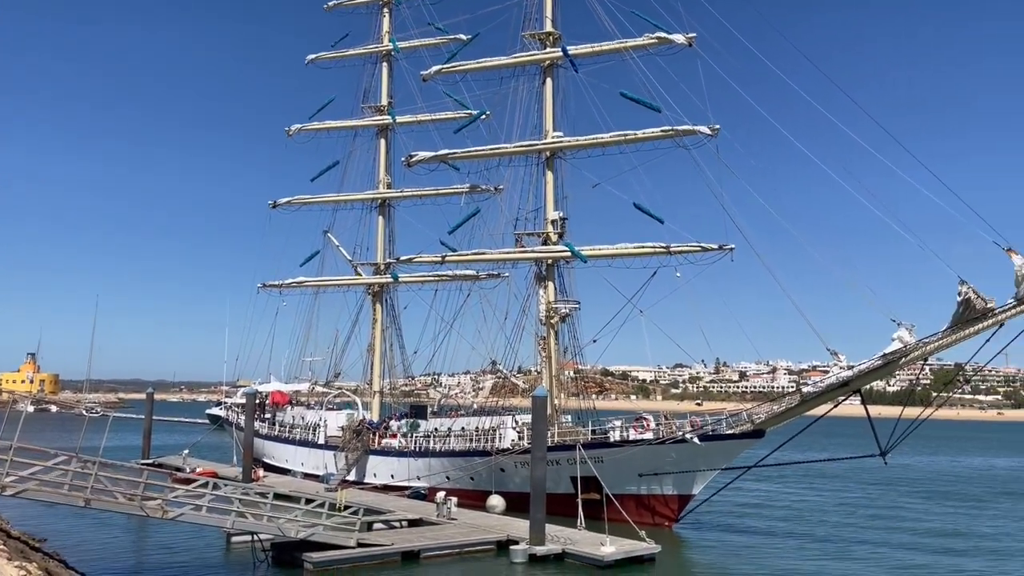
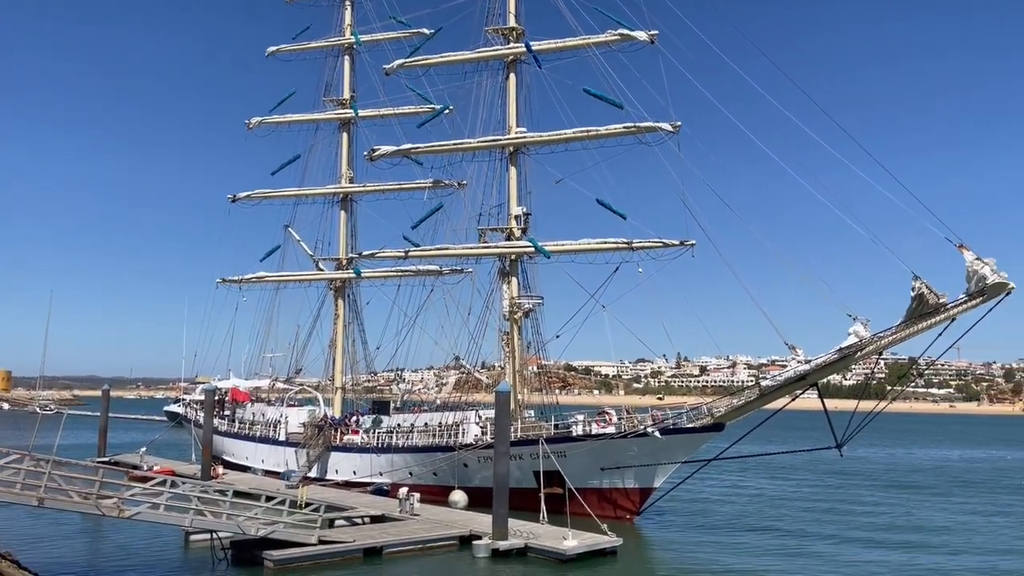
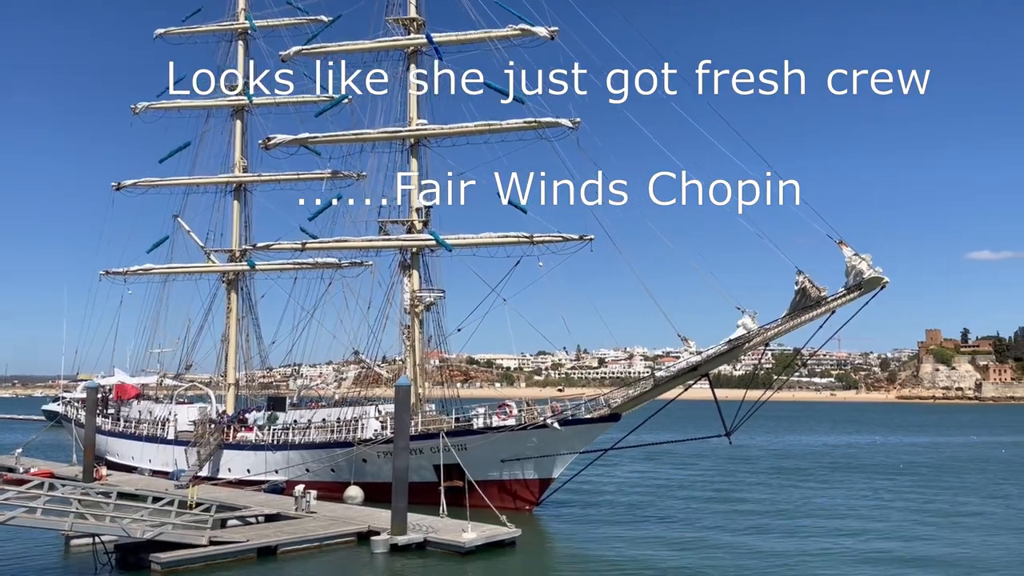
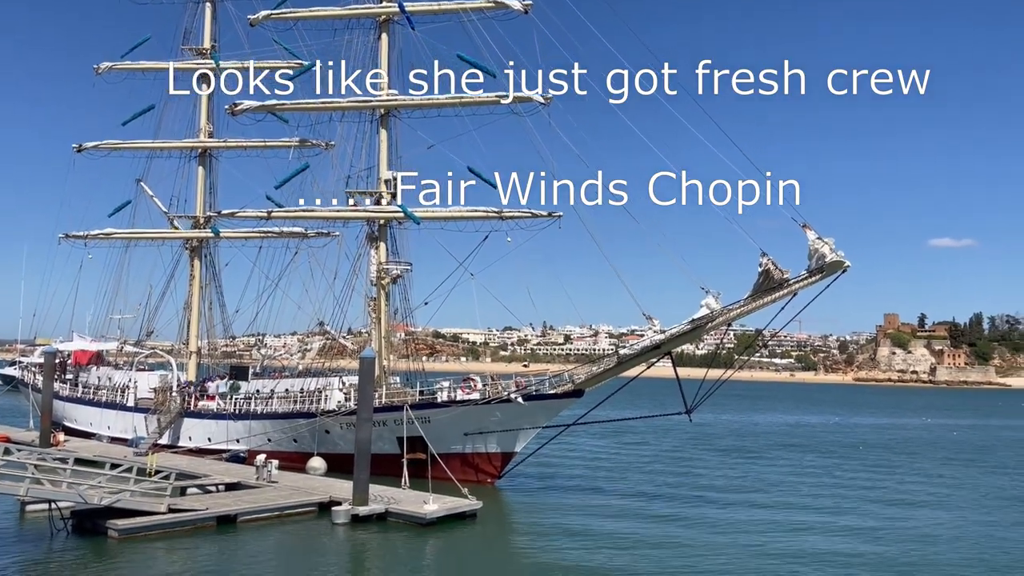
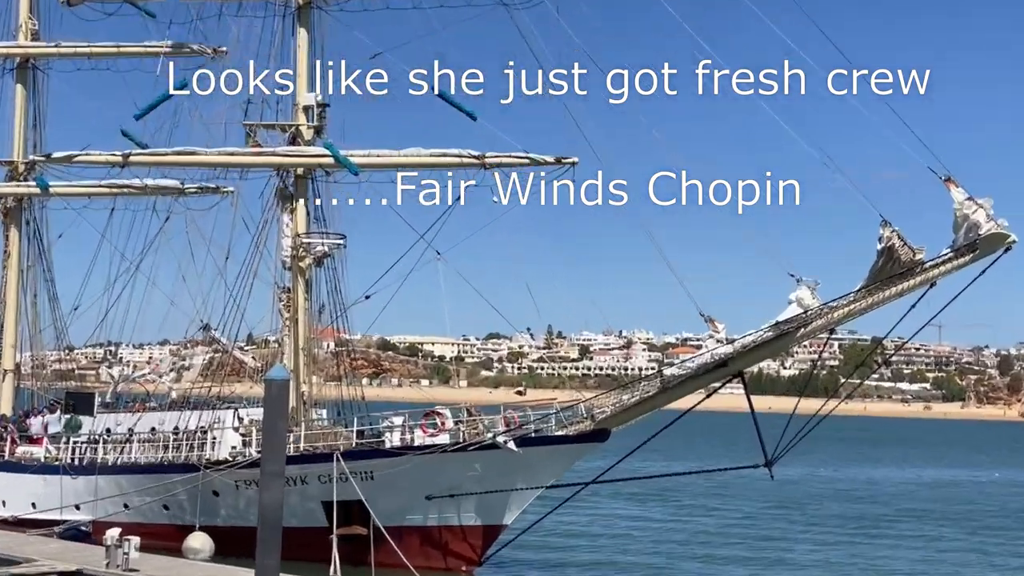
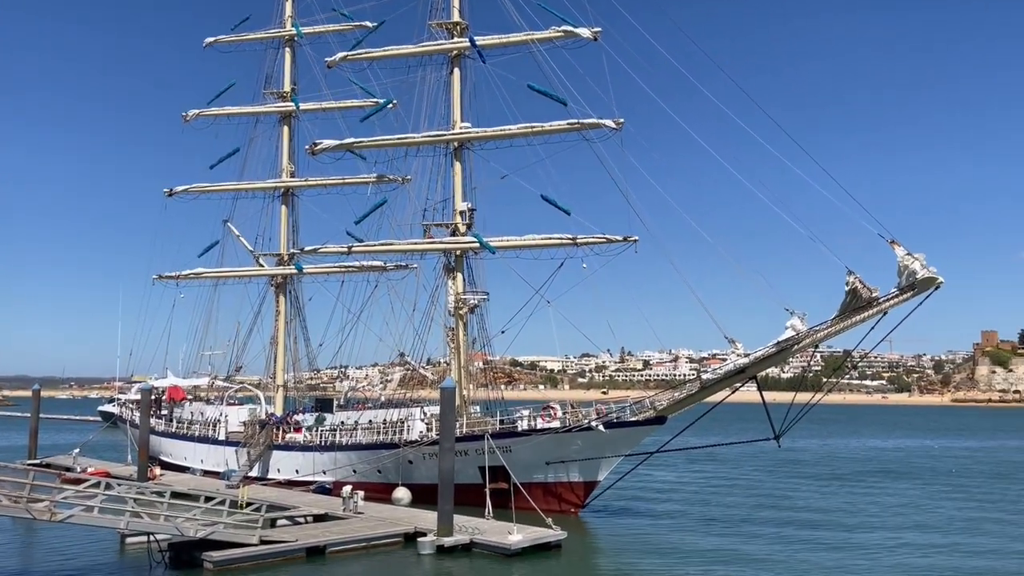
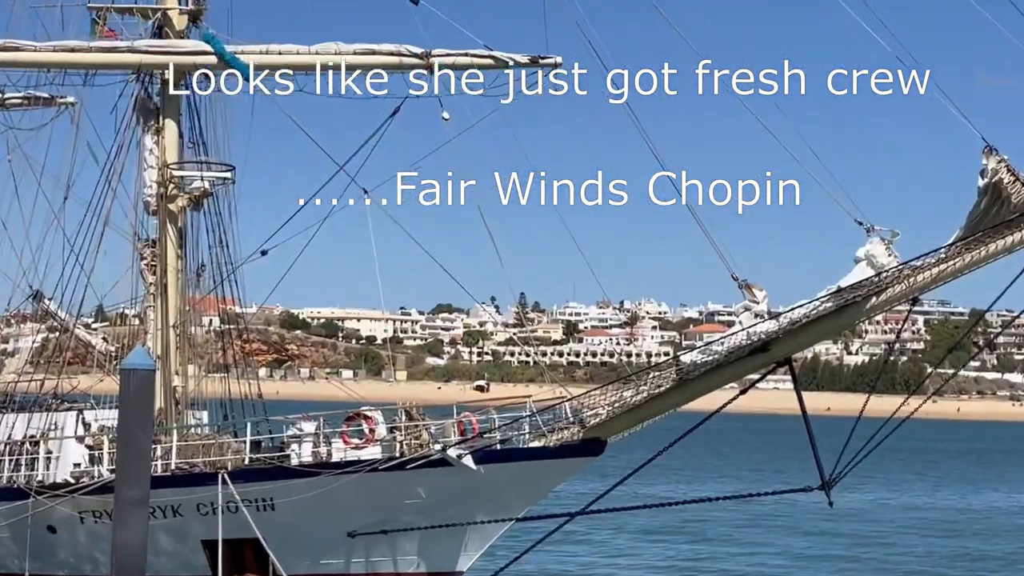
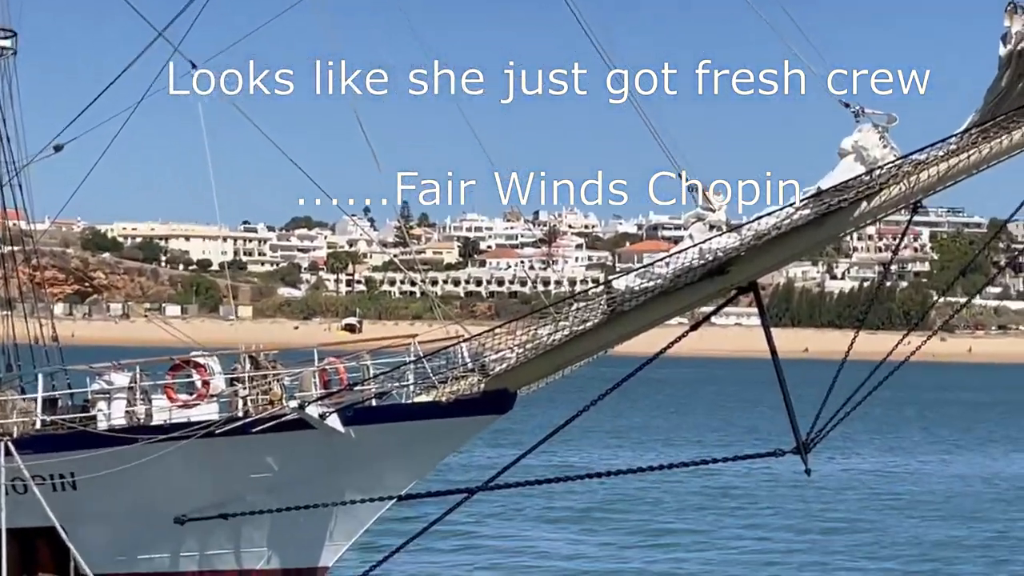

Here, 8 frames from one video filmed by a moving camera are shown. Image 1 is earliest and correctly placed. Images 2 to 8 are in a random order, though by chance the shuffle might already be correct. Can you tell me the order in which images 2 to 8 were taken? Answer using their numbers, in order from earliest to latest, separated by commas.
2, 6, 3, 4, 5, 7, 8
